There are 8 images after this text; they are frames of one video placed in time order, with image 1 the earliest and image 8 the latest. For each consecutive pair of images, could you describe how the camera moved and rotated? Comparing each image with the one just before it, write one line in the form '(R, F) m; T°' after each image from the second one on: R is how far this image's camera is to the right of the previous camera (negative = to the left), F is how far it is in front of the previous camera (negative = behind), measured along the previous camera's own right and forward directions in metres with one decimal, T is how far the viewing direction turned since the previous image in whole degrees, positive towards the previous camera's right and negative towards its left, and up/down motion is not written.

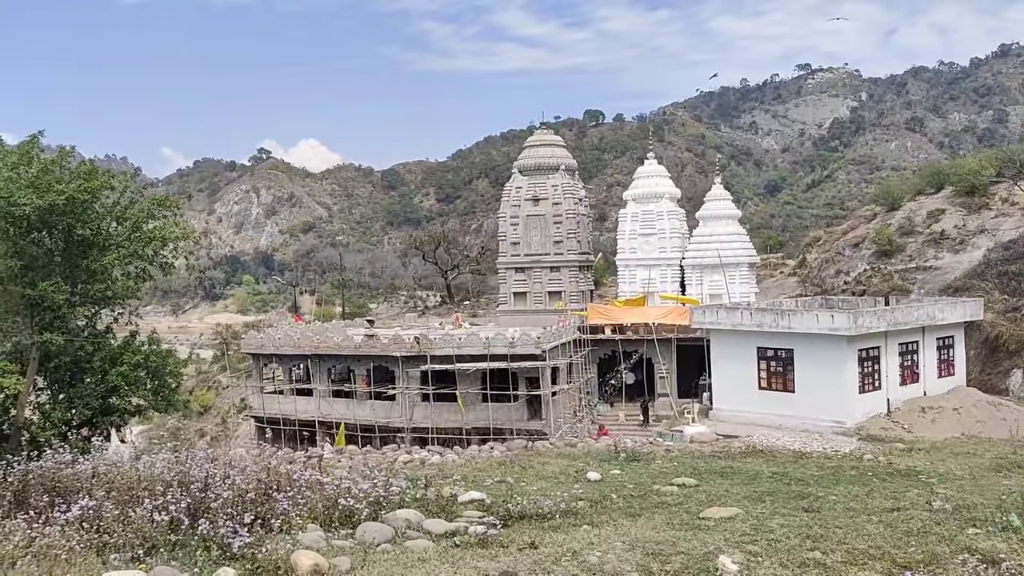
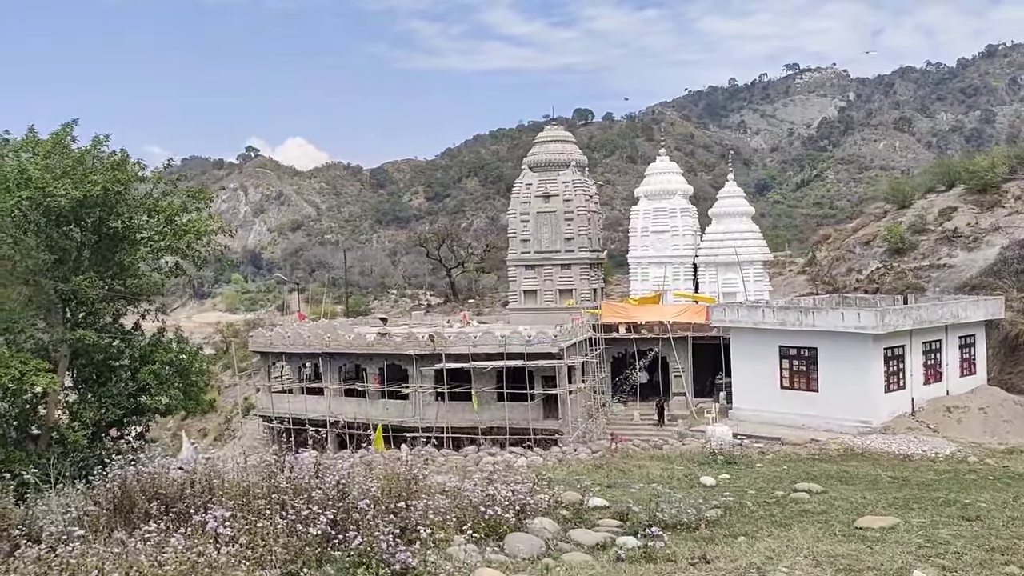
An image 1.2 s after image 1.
(-0.7, +0.3) m; +1°
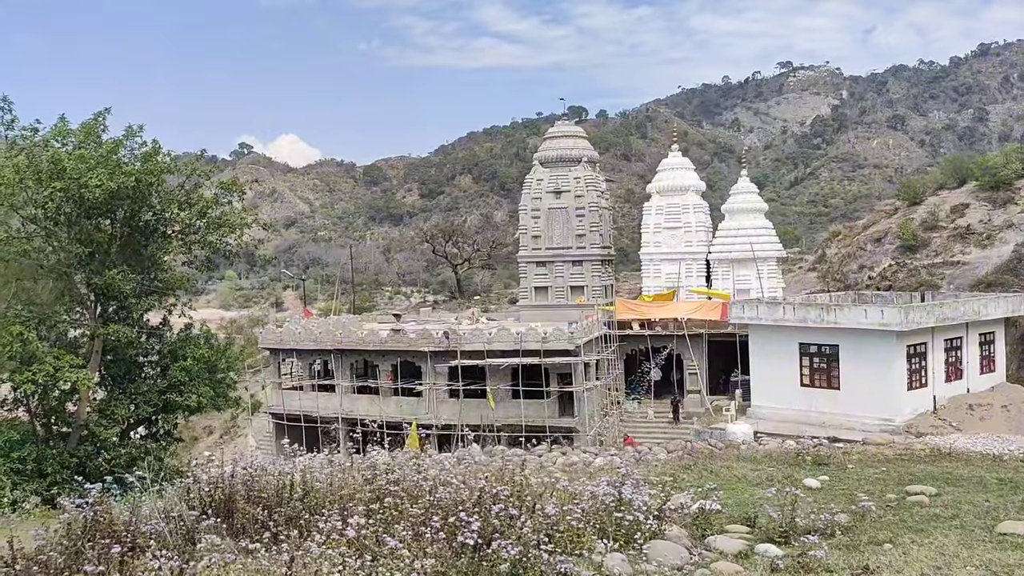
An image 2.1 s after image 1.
(-0.6, +0.3) m; 0°
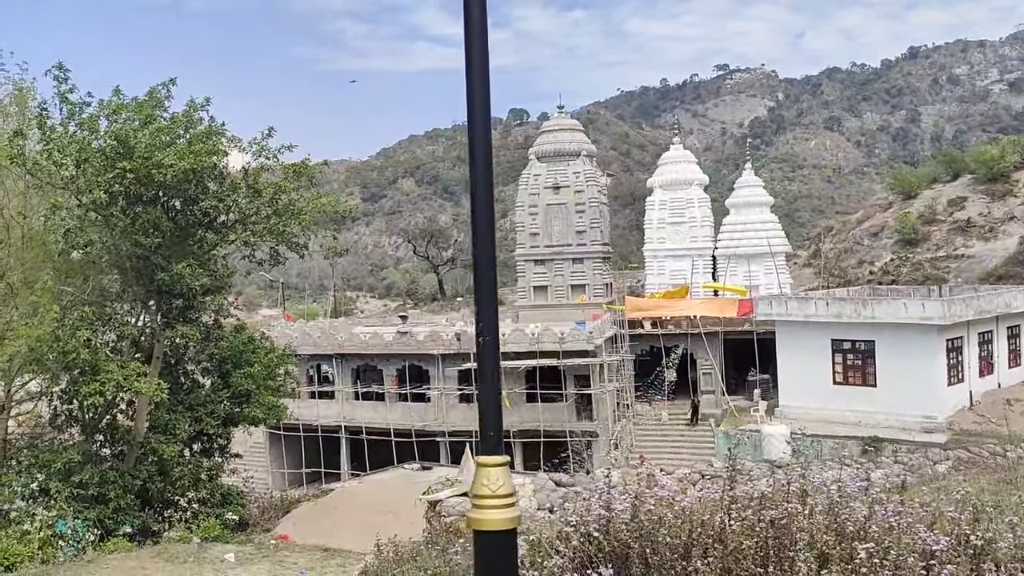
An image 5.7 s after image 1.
(-1.8, +1.1) m; +4°
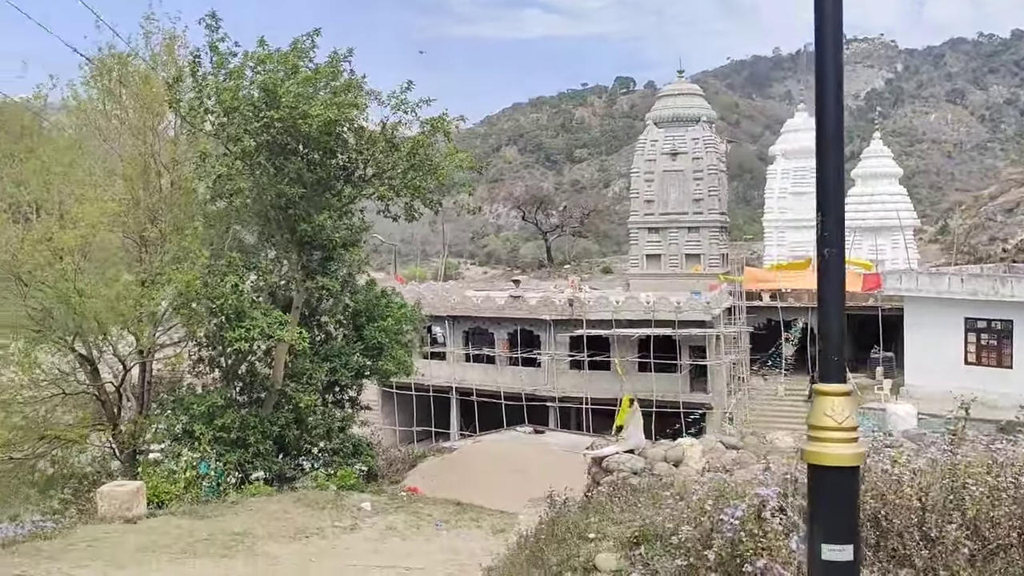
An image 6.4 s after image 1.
(-0.4, +0.2) m; -6°
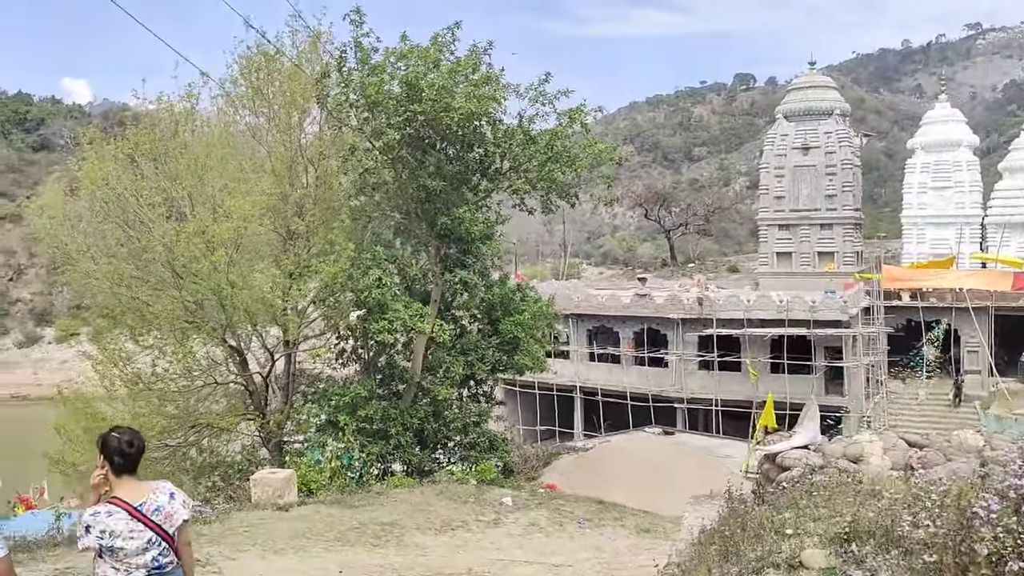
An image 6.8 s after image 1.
(-0.2, +0.1) m; -7°
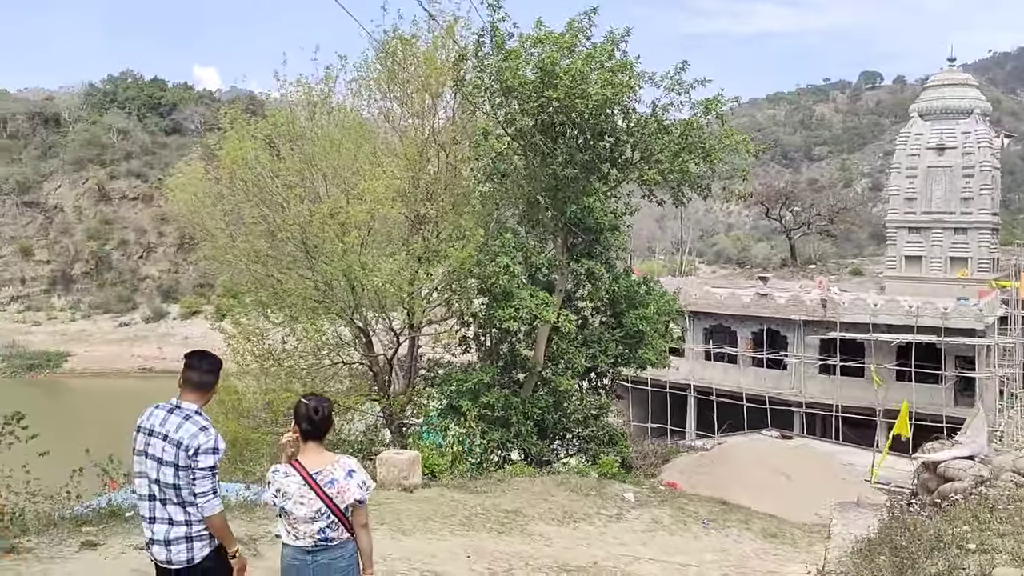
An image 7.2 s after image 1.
(-0.2, +0.1) m; -7°
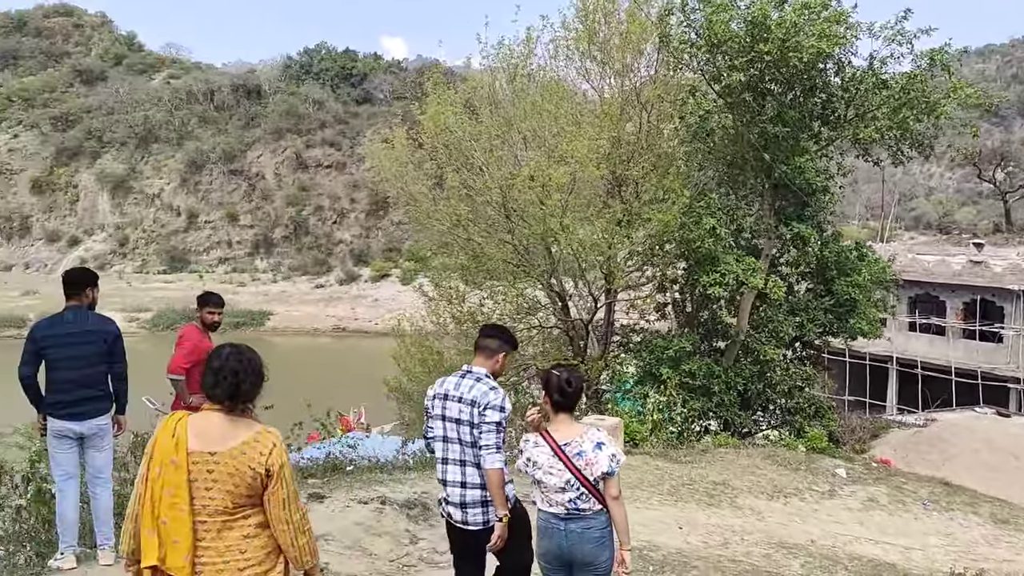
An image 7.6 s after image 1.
(-0.3, +0.1) m; -11°
